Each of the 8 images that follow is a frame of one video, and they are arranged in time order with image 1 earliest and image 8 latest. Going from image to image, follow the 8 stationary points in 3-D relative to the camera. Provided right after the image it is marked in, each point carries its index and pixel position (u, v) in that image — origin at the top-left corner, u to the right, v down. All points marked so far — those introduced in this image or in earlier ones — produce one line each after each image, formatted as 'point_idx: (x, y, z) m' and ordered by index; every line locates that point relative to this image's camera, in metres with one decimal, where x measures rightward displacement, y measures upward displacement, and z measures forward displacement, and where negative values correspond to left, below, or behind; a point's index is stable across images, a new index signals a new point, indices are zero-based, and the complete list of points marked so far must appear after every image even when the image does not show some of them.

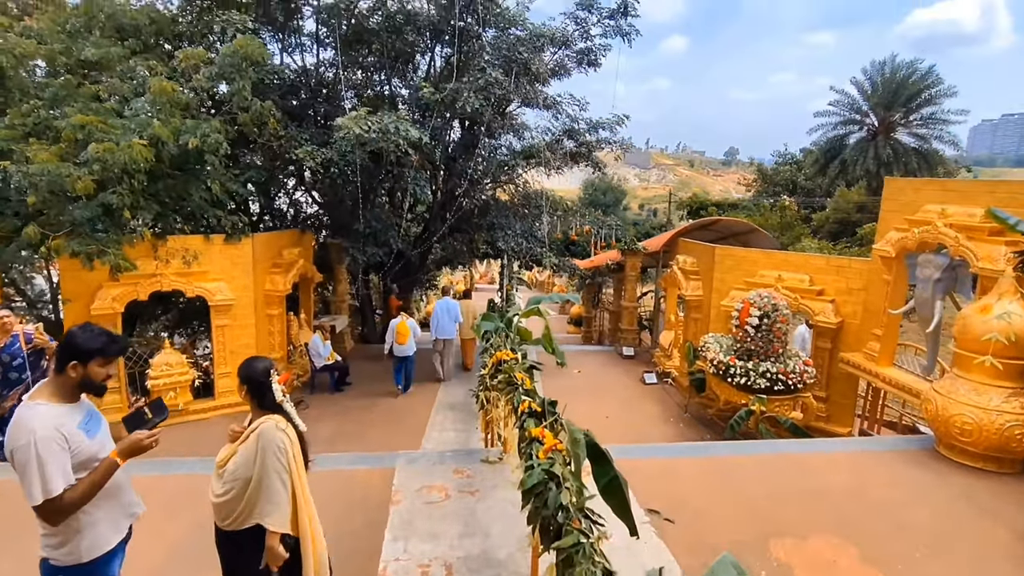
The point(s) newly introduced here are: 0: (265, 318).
0: (-3.2, -0.4, +7.5) m
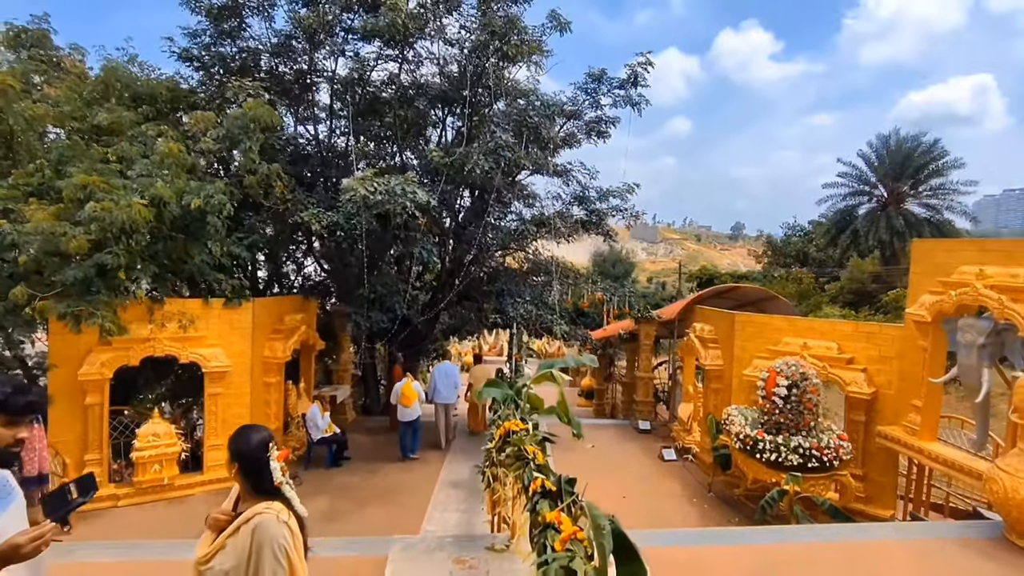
0: (-3.1, -1.2, +7.1) m
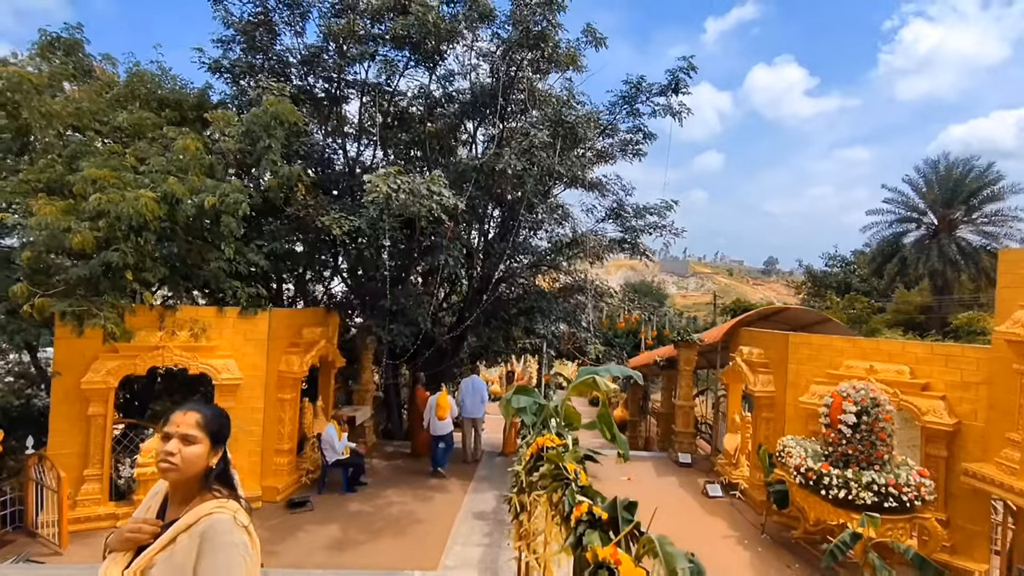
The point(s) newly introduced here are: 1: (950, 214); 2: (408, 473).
0: (-2.7, -1.3, +6.7) m
1: (+14.2, +2.4, +18.8) m
2: (-1.4, -2.5, +8.0) m
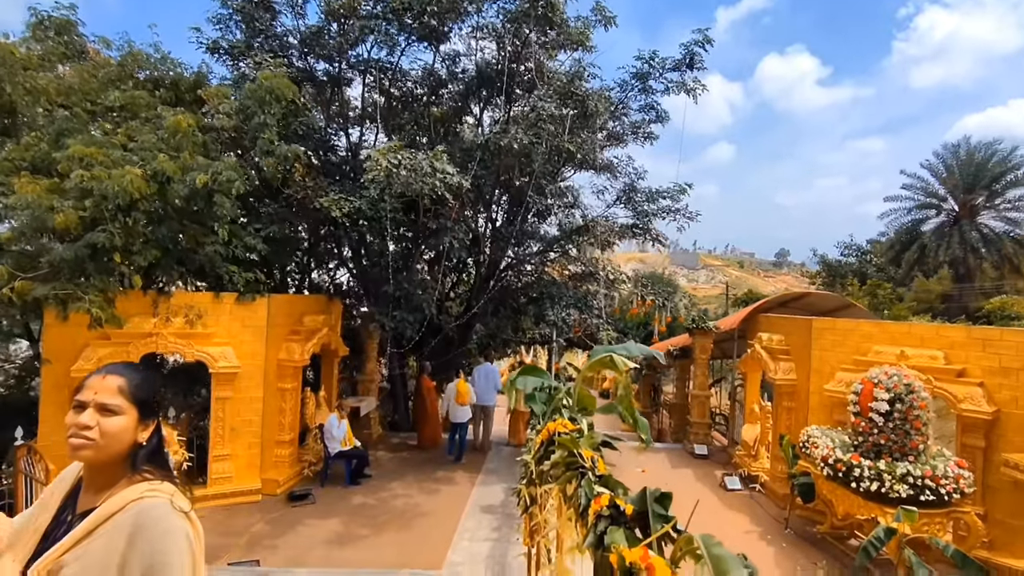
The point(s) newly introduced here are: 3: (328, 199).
0: (-2.6, -1.2, +6.5) m
1: (+14.5, +2.8, +18.3) m
2: (-1.3, -2.4, +7.7) m
3: (-2.0, +1.0, +6.2) m
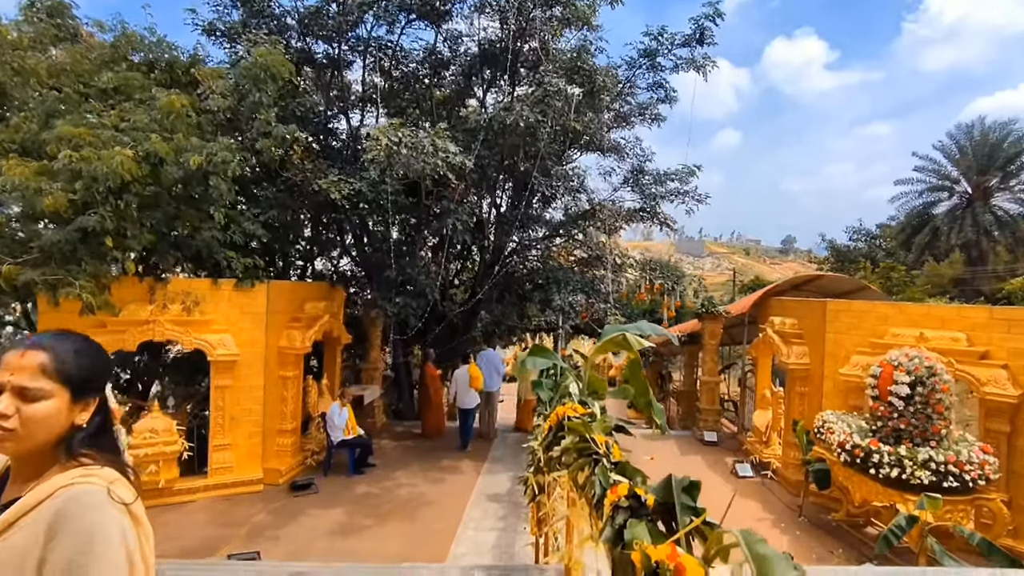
0: (-2.6, -1.0, +6.3) m
1: (+14.6, +3.3, +17.9) m
2: (-1.2, -2.2, +7.6) m
3: (-1.9, +1.1, +6.0) m
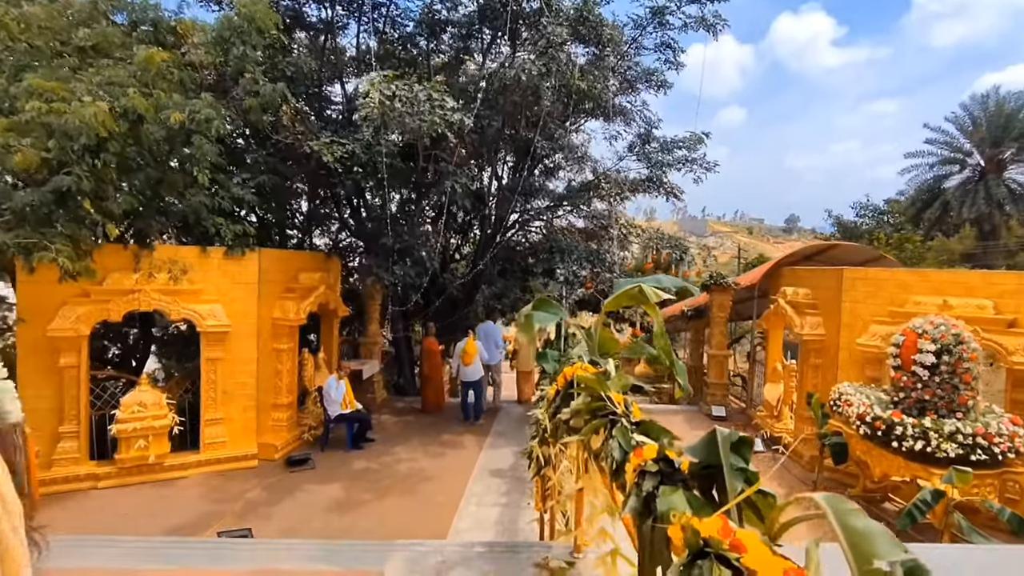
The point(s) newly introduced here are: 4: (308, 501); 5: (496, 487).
0: (-2.5, -0.7, +6.1) m
1: (+14.7, +4.1, +17.4) m
2: (-1.2, -1.8, +7.4) m
3: (-1.9, +1.4, +5.7) m
4: (-1.8, -1.9, +5.1) m
5: (-0.2, -1.9, +5.5) m
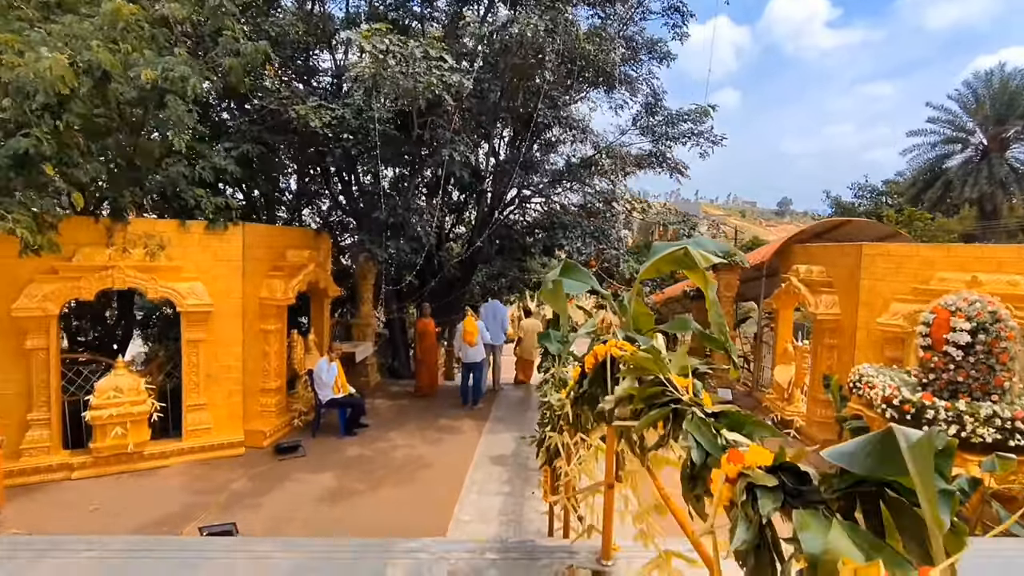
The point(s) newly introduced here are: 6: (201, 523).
0: (-2.5, -0.5, +5.8) m
1: (+14.6, +4.6, +17.2) m
2: (-1.2, -1.5, +7.1) m
3: (-1.9, +1.6, +5.3) m
4: (-1.8, -1.7, +4.8) m
5: (-0.1, -1.7, +5.2) m
6: (-2.3, -1.7, +4.2) m
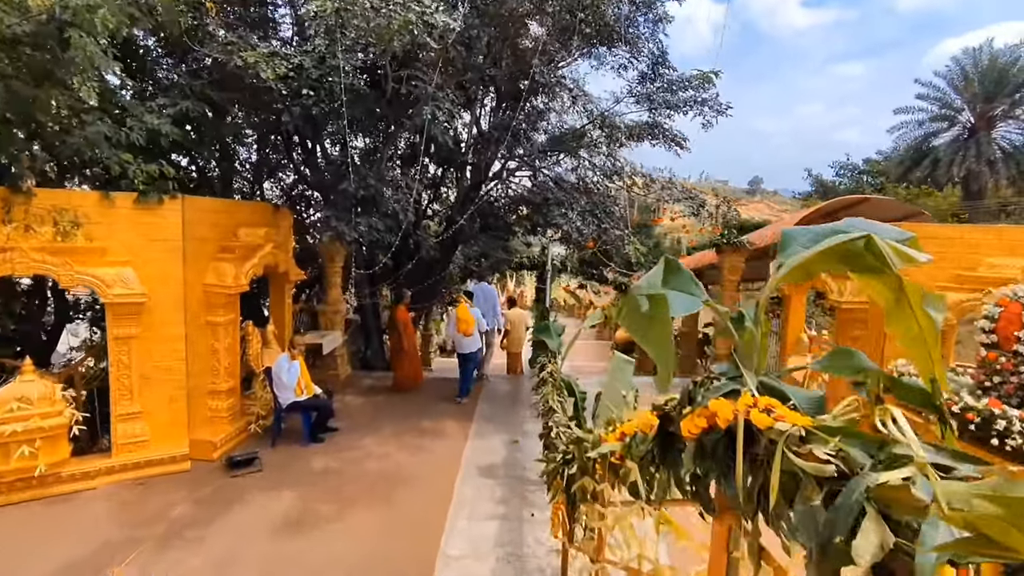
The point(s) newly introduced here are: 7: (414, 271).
0: (-2.6, -0.3, +4.9) m
1: (+14.0, +5.2, +16.8) m
2: (-1.3, -1.4, +6.3) m
3: (-1.9, +1.7, +4.4) m
4: (-1.8, -1.6, +4.0) m
5: (-0.2, -1.6, +4.5) m
6: (-2.3, -1.6, +3.4) m
7: (-1.4, +0.2, +8.4) m
